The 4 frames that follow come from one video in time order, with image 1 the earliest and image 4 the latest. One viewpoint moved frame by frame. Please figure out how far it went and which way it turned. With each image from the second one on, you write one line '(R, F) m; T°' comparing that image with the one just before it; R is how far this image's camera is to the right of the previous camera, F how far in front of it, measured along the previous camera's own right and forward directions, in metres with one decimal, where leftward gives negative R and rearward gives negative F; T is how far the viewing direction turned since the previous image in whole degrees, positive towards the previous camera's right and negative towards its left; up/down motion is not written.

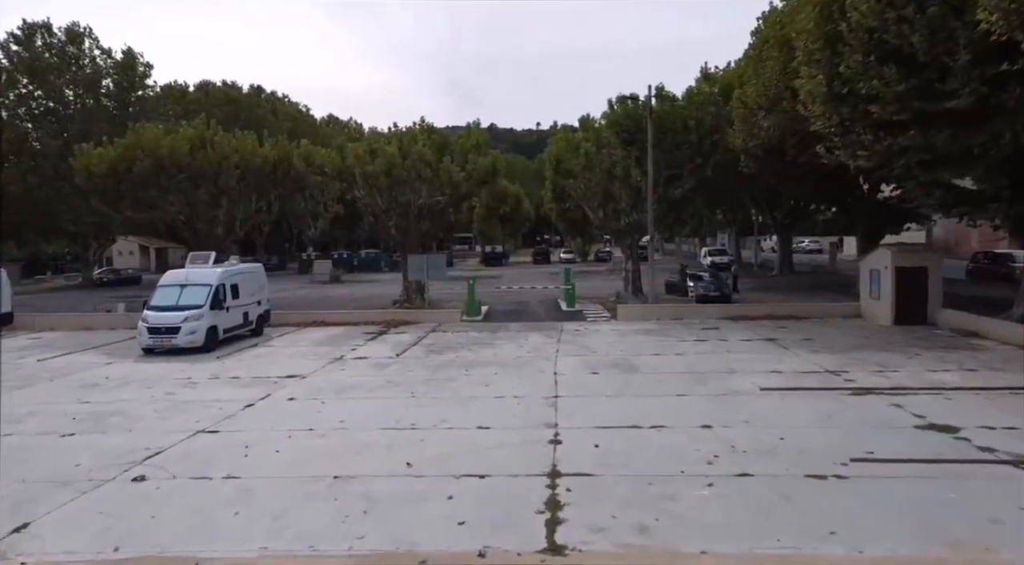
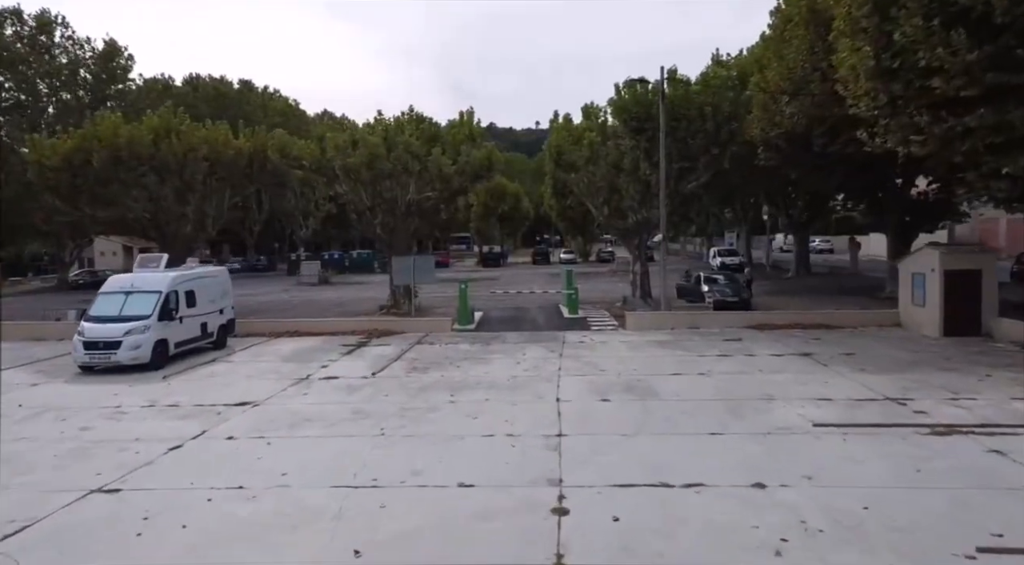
(+0.1, +2.7) m; 0°
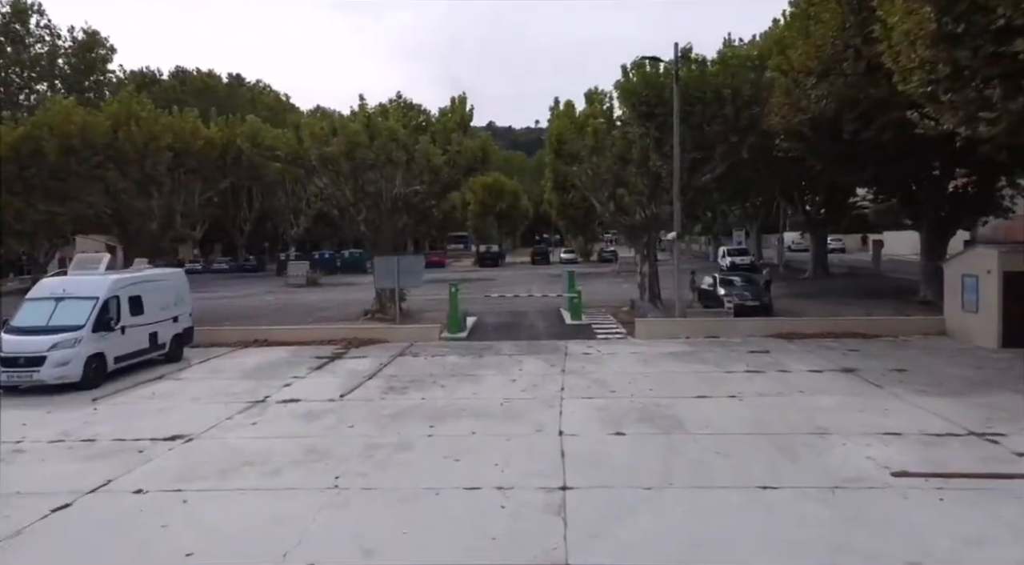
(+0.1, +2.5) m; 0°
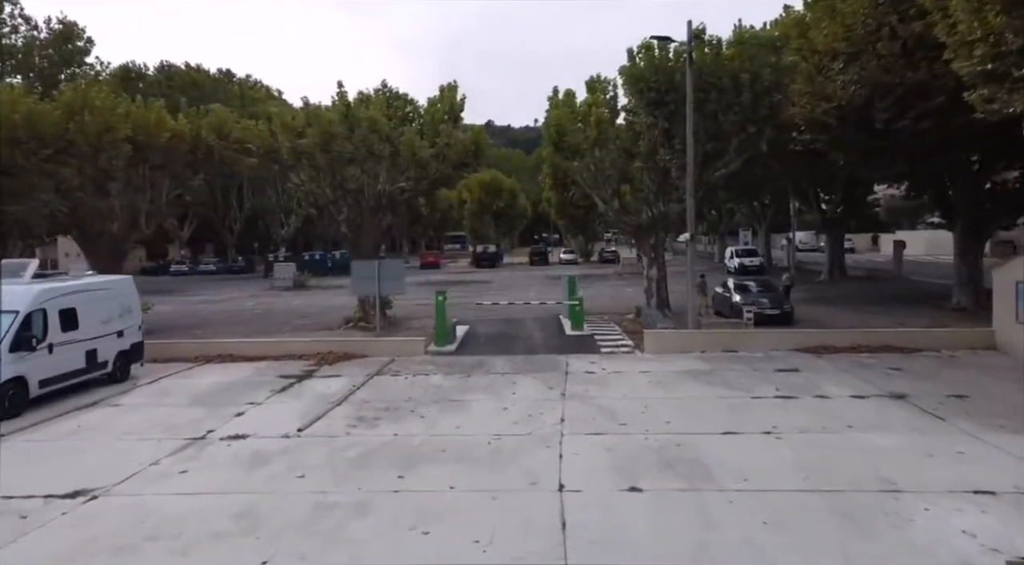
(+0.1, +2.2) m; 0°
